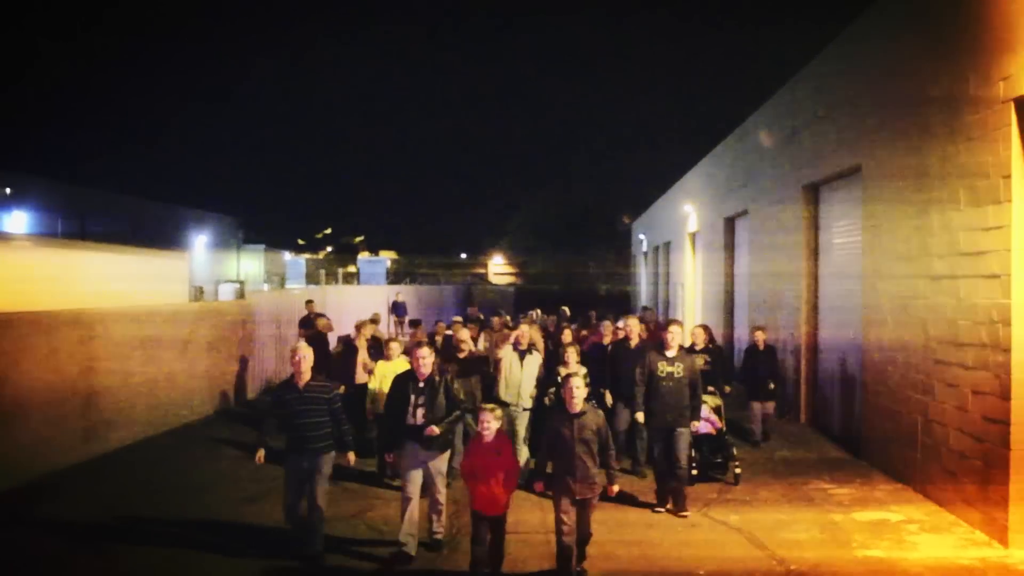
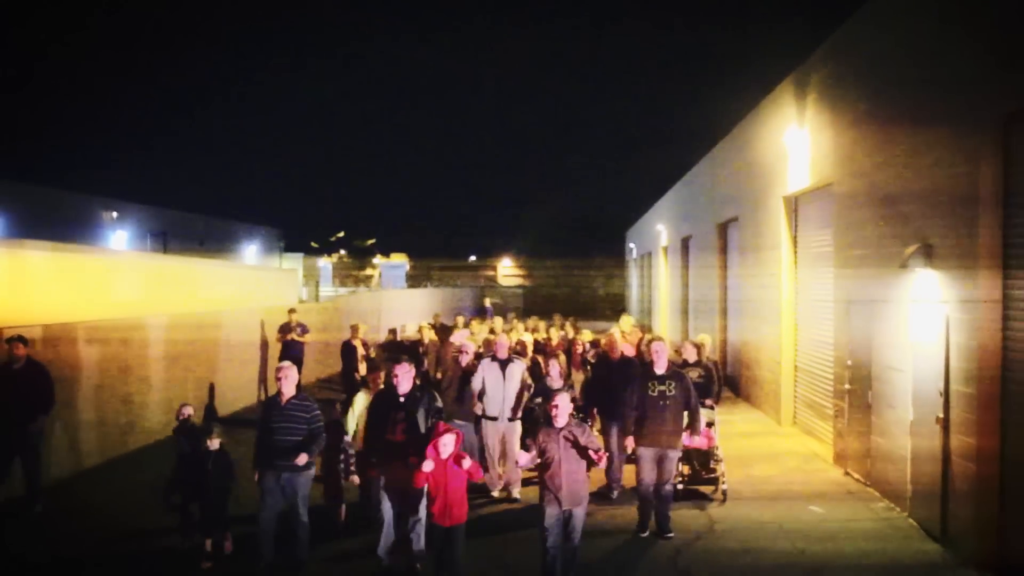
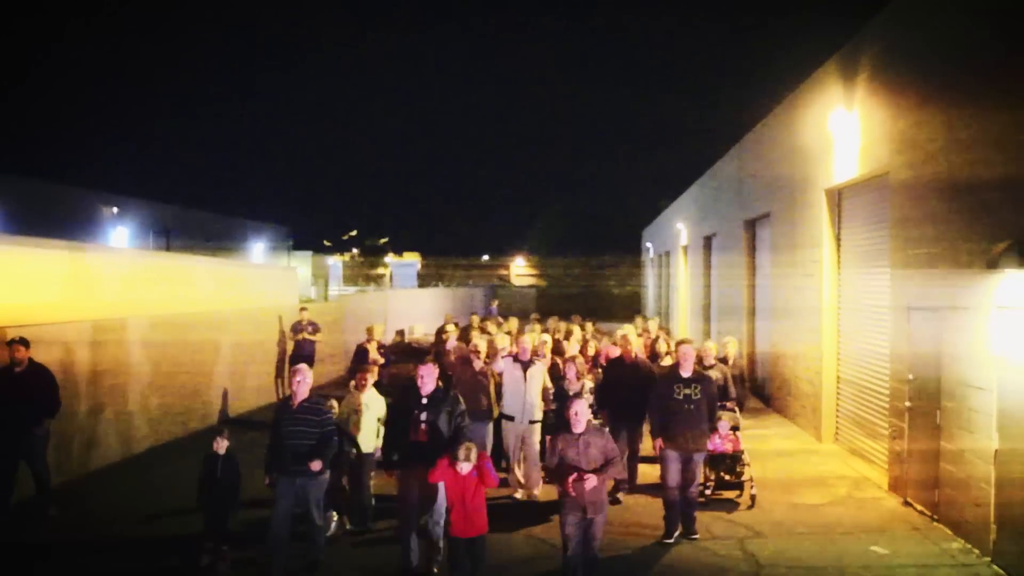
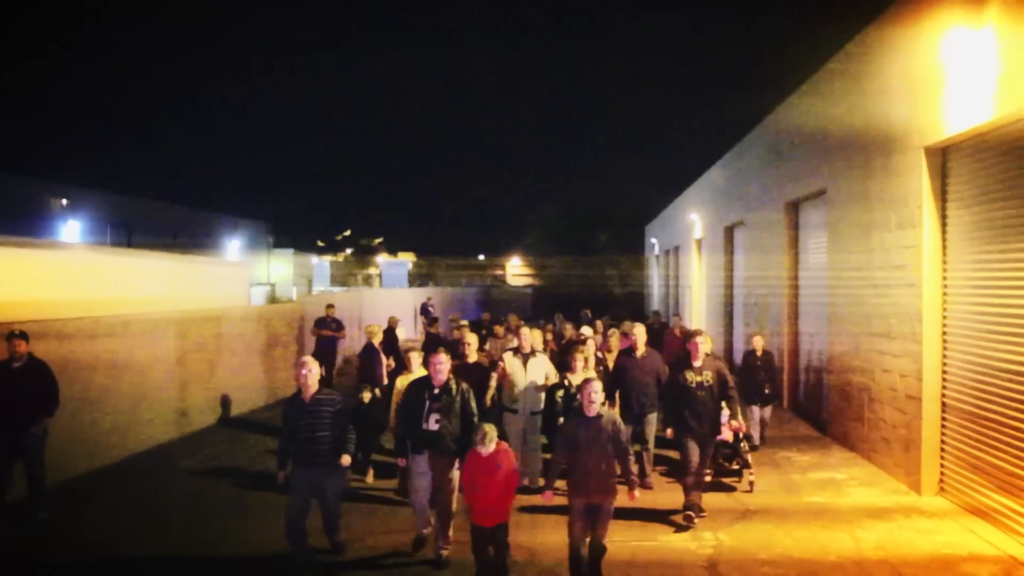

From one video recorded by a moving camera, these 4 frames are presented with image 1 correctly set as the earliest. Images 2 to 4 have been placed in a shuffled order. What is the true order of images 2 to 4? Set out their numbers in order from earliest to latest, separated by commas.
4, 3, 2
